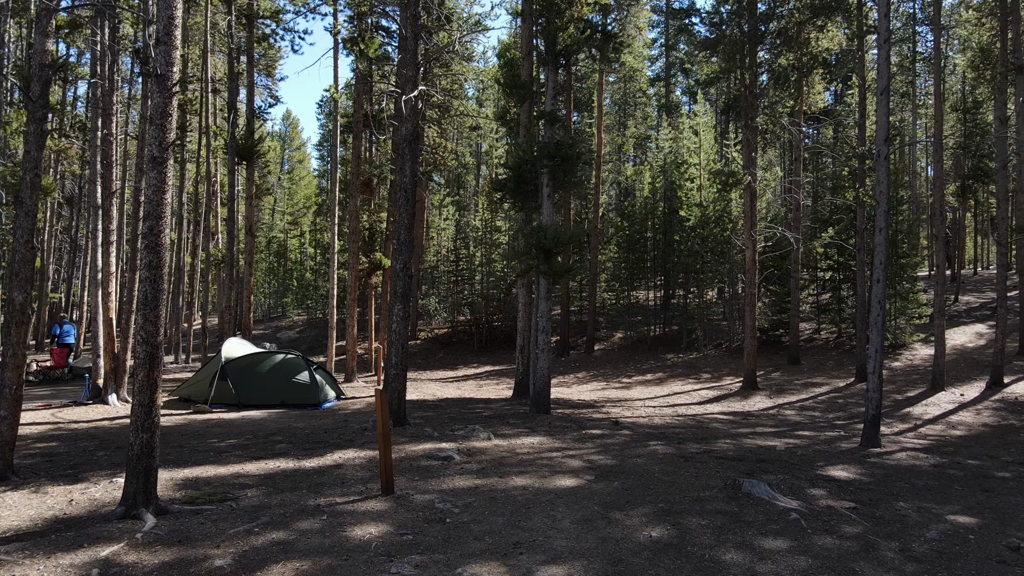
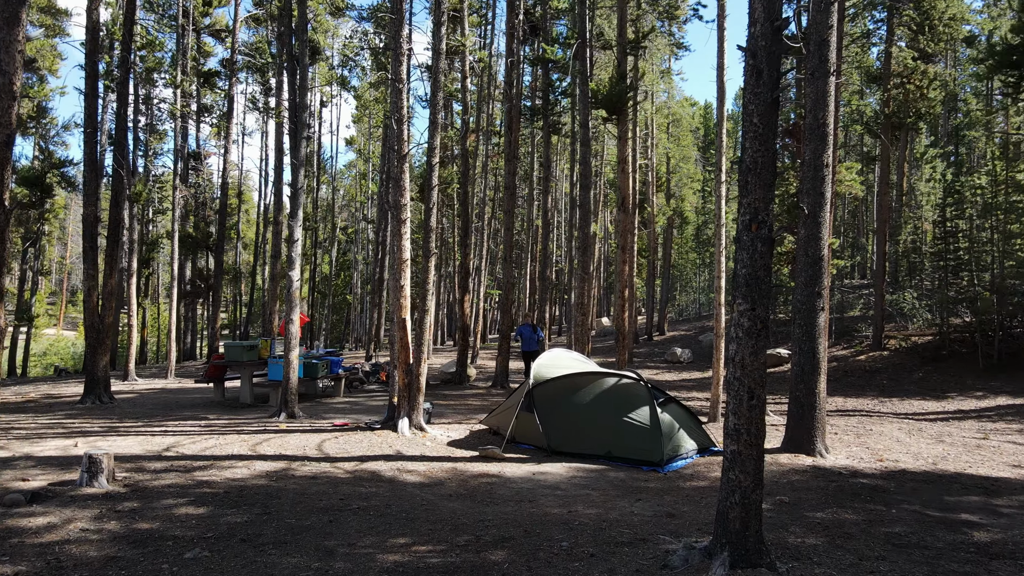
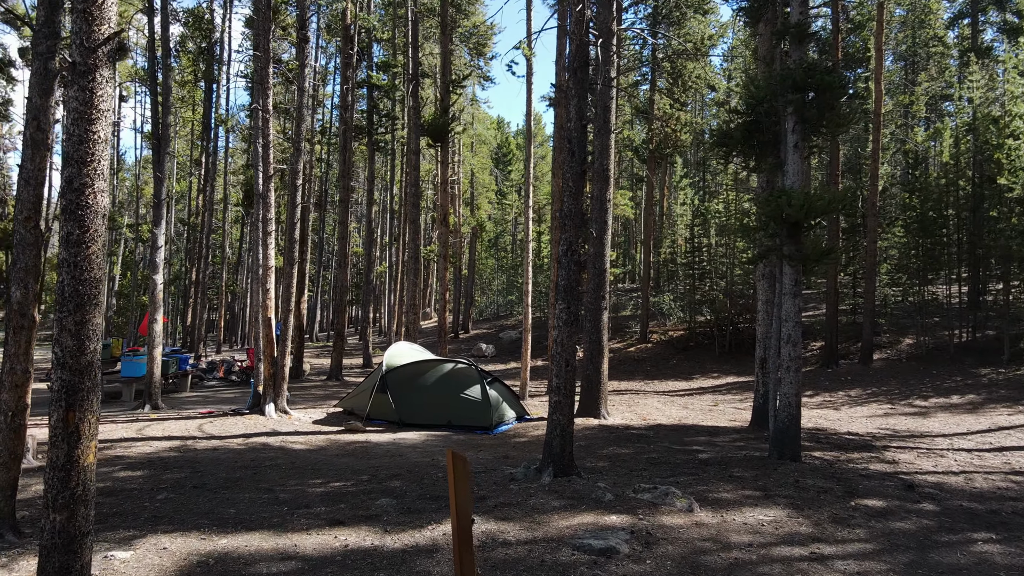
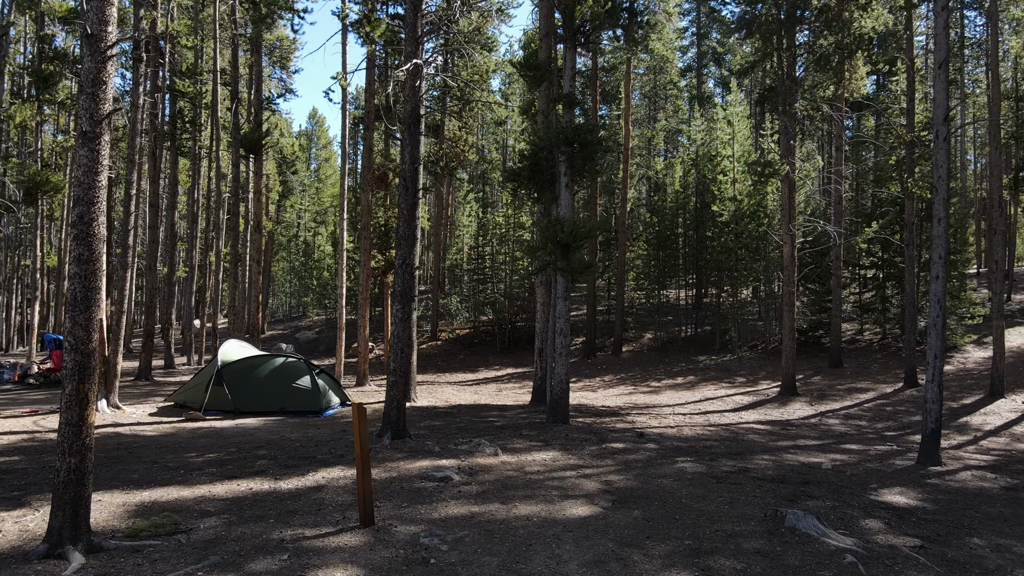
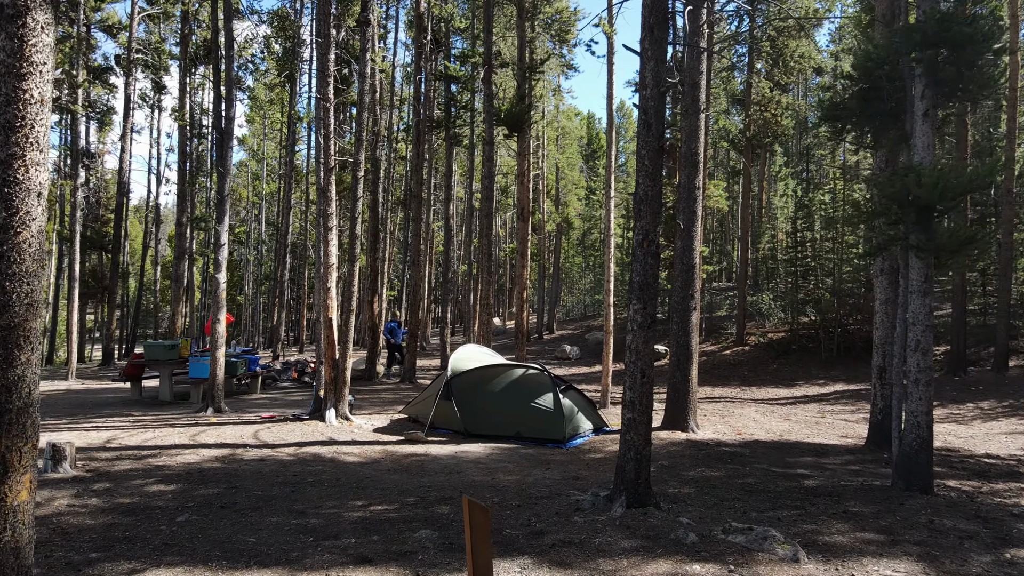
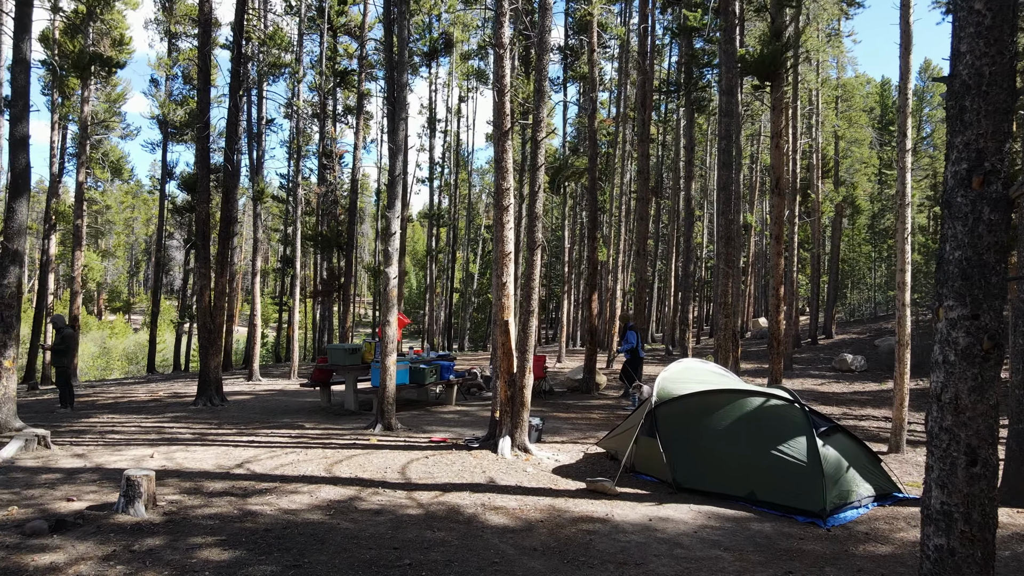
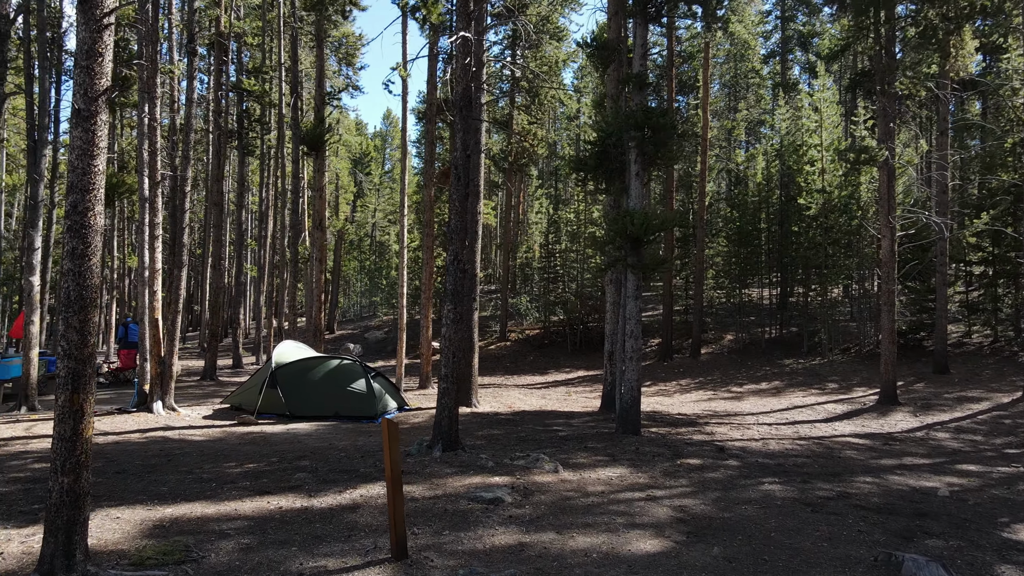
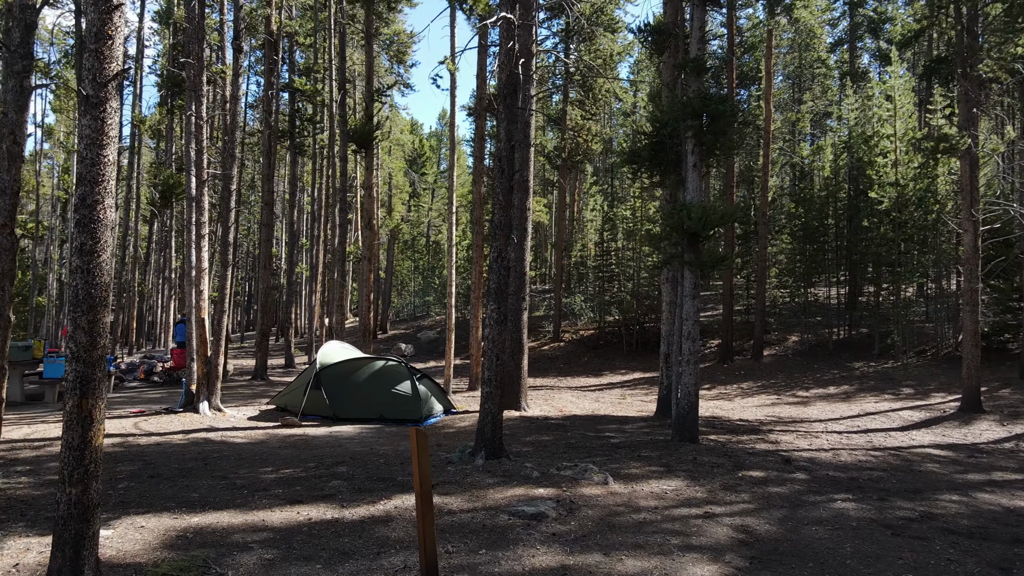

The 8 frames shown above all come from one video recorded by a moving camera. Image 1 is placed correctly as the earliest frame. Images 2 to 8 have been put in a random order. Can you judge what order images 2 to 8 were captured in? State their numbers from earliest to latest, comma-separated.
4, 7, 8, 3, 5, 2, 6
